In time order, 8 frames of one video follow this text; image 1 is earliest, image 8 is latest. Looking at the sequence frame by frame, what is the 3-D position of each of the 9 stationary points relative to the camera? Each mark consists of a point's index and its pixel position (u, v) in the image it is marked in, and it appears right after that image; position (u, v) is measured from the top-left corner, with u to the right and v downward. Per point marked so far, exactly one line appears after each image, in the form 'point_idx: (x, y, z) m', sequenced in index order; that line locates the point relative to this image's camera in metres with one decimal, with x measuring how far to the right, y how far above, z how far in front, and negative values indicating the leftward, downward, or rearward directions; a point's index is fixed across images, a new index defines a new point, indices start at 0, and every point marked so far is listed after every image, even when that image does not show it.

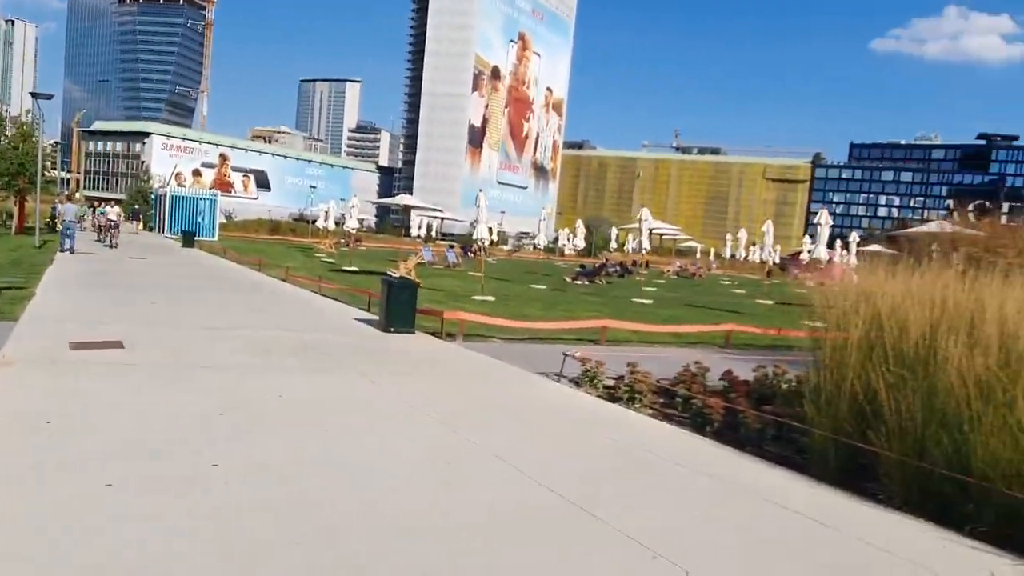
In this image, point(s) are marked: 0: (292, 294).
0: (-4.7, -0.2, +16.0) m
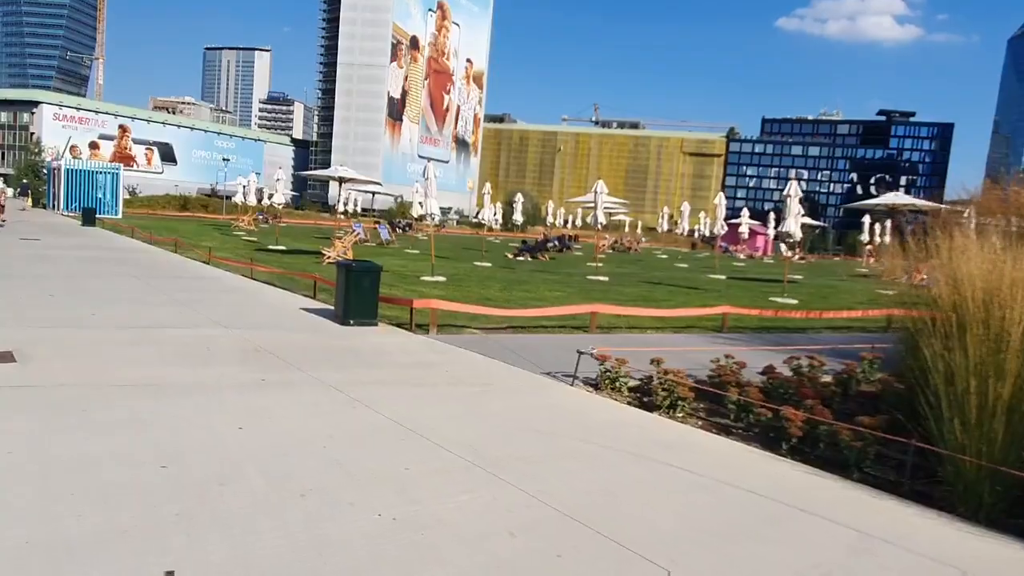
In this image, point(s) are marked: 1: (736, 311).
0: (-5.4, +0.1, +13.8) m
1: (+3.7, -0.4, +12.4) m
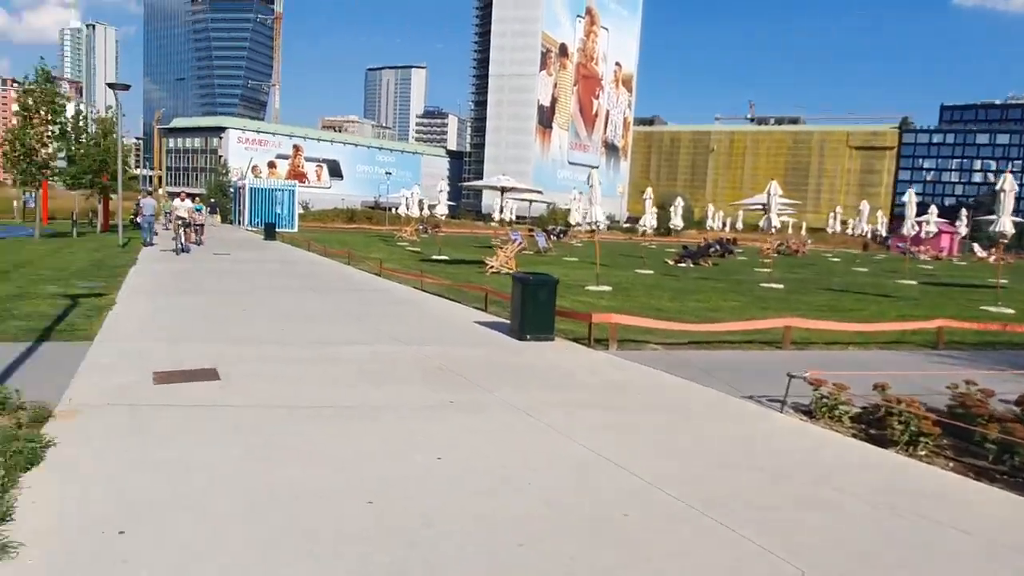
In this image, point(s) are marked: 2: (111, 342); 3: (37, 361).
0: (-2.2, -0.1, +14.1) m
1: (+6.5, -0.5, +10.8) m
2: (-4.7, -0.6, +8.6) m
3: (-5.0, -0.8, +7.9) m
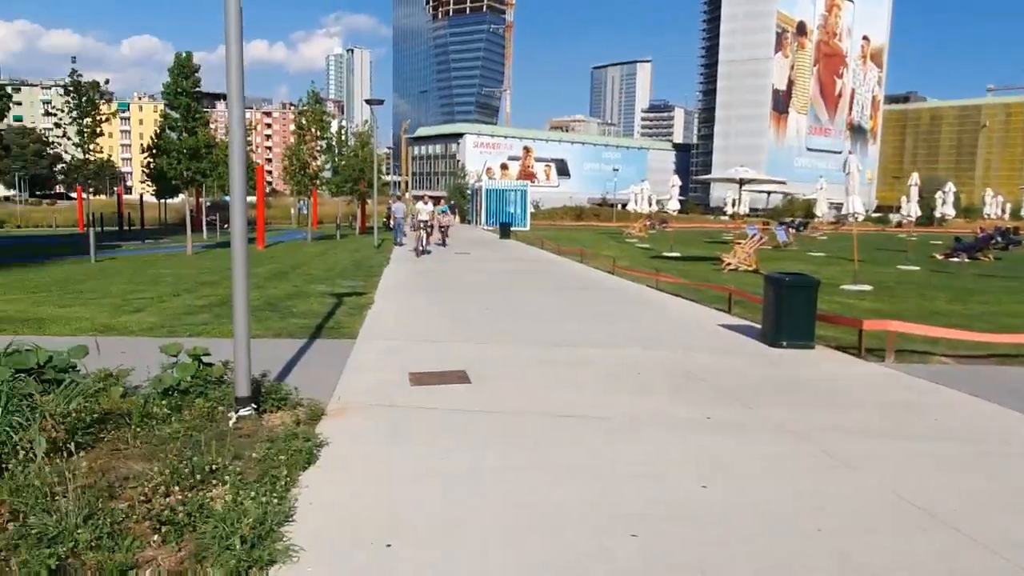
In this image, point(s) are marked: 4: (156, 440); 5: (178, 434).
0: (+2.2, -0.1, +13.7) m
1: (+9.5, -0.6, +8.0) m
2: (-1.7, -0.7, +9.2) m
3: (-2.3, -0.8, +8.6) m
4: (-2.4, -1.0, +5.0) m
5: (-2.3, -1.0, +5.1) m
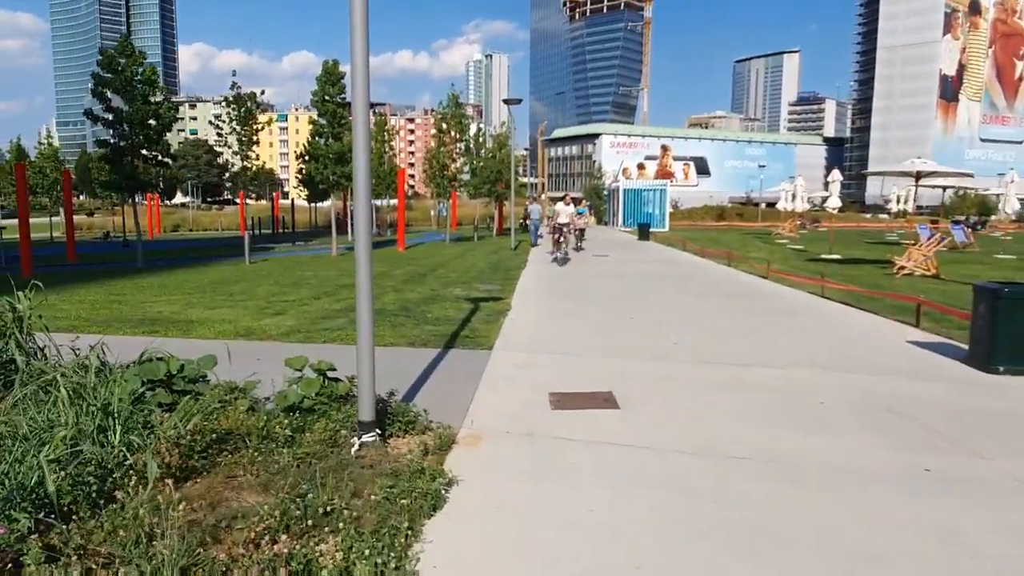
0: (+4.7, -0.3, +12.3) m
1: (+10.8, -0.7, +5.3) m
2: (0.0, -0.7, +8.6) m
3: (-0.7, -0.9, +8.0) m
4: (-1.5, -1.1, +4.5) m
5: (-1.3, -1.1, +4.6) m
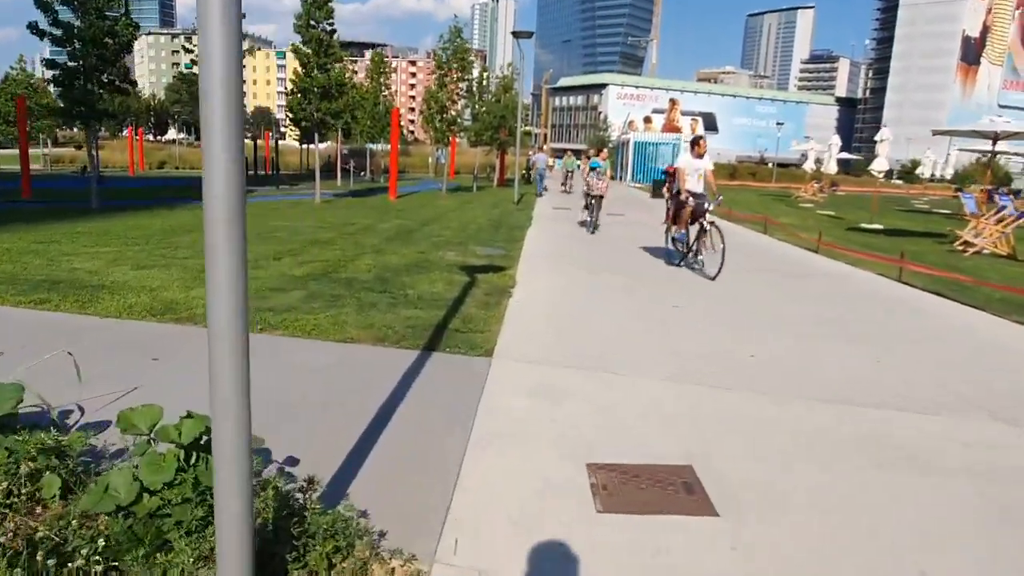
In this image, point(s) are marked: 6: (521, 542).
0: (+4.8, 0.0, +9.7) m
1: (+10.9, -1.2, +2.8) m
2: (0.0, -0.6, +6.0) m
3: (-0.7, -0.7, +5.5) m
4: (-1.4, -1.1, +2.0) m
5: (-1.3, -1.1, +2.1) m
6: (0.0, -1.0, +3.2) m
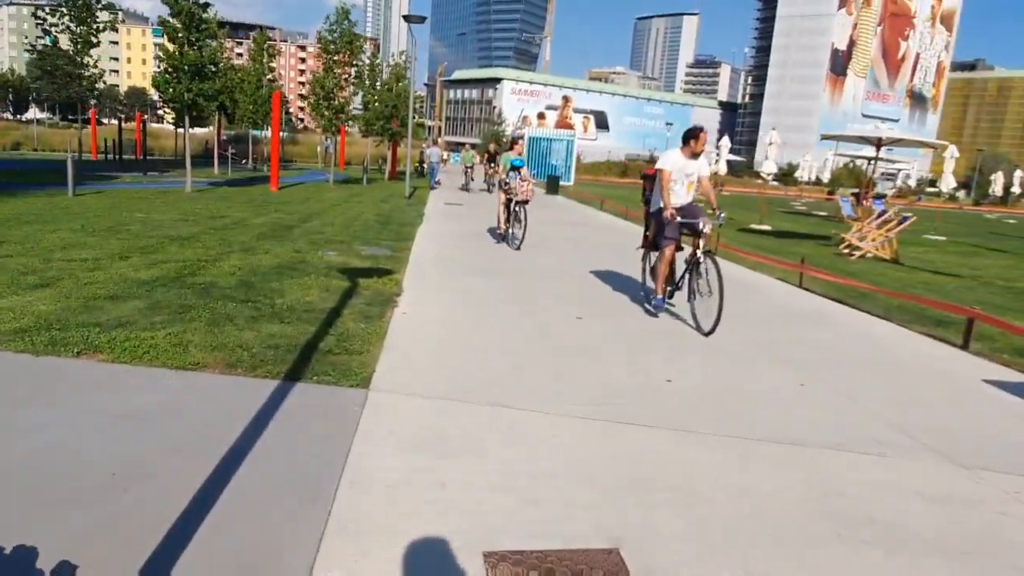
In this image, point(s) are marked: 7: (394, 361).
0: (+3.4, -0.1, +9.4) m
1: (+10.4, -1.4, +3.5) m
2: (-0.8, -0.7, +5.0) m
3: (-1.4, -0.8, +4.4) m
4: (-1.6, -1.3, +0.8) m
5: (-1.5, -1.3, +1.0) m
6: (-0.4, -1.2, +2.2) m
7: (-1.0, -0.5, +5.7) m
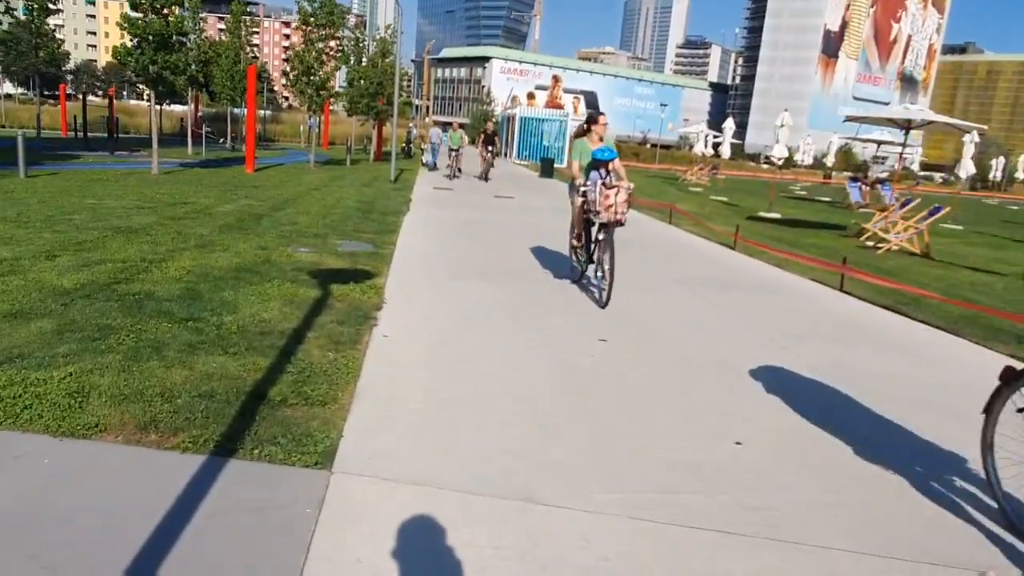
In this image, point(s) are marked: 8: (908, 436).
0: (+3.4, -0.2, +8.0) m
1: (+10.5, -1.7, +2.2) m
2: (-0.7, -0.9, +3.6) m
3: (-1.3, -1.0, +3.0) m
4: (-1.4, -1.6, -0.6) m
5: (-1.3, -1.6, -0.5) m
6: (-0.3, -1.4, +0.8) m
7: (-0.9, -0.7, +4.3) m
8: (+2.3, -0.8, +4.5) m
